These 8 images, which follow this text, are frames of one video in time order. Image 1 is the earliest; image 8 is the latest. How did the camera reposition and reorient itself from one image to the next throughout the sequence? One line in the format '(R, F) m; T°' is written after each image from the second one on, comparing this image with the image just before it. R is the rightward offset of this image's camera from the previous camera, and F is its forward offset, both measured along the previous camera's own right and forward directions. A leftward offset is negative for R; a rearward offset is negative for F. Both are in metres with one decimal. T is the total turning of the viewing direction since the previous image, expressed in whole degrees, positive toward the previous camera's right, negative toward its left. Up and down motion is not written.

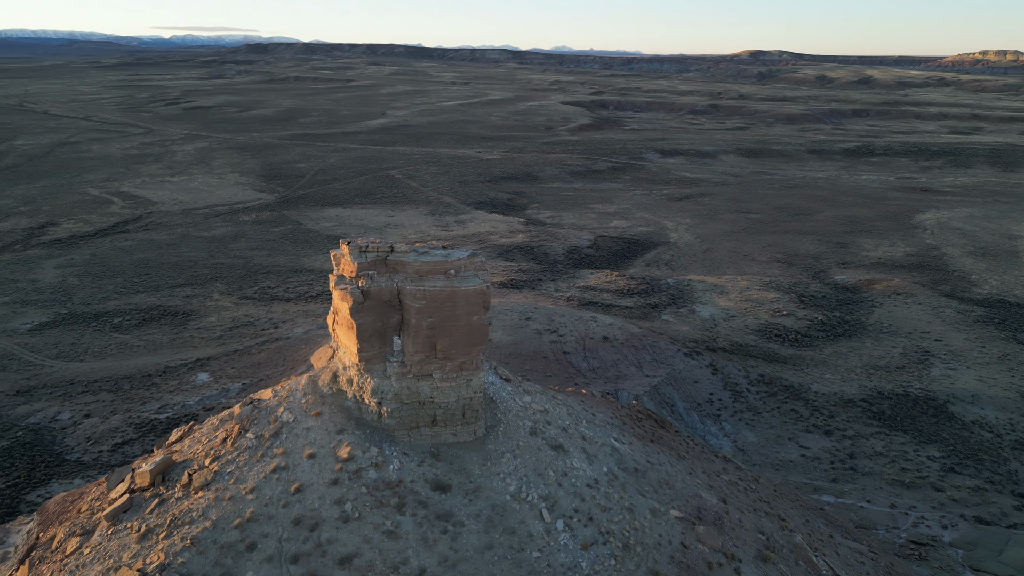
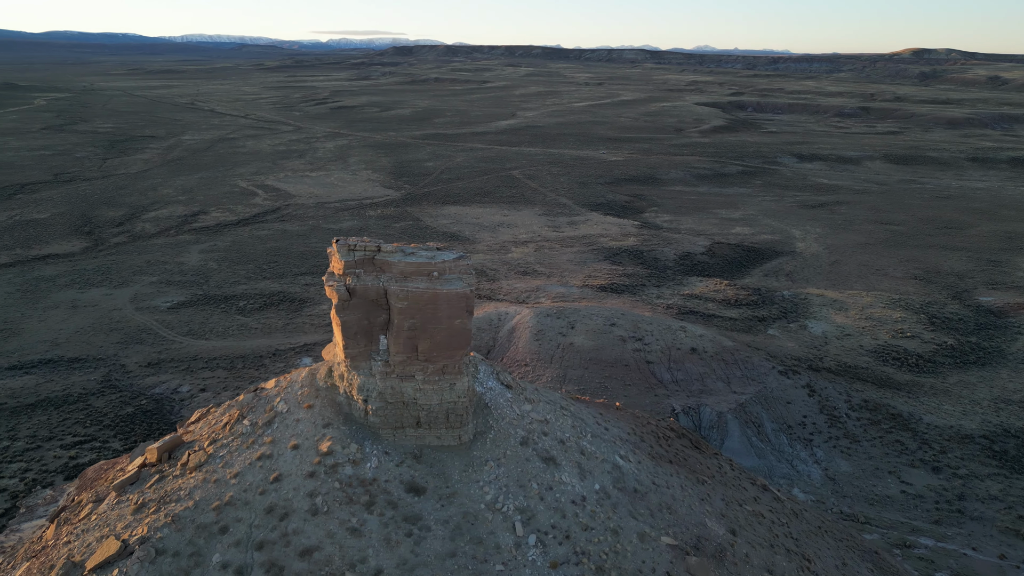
(+0.5, +0.1) m; -10°
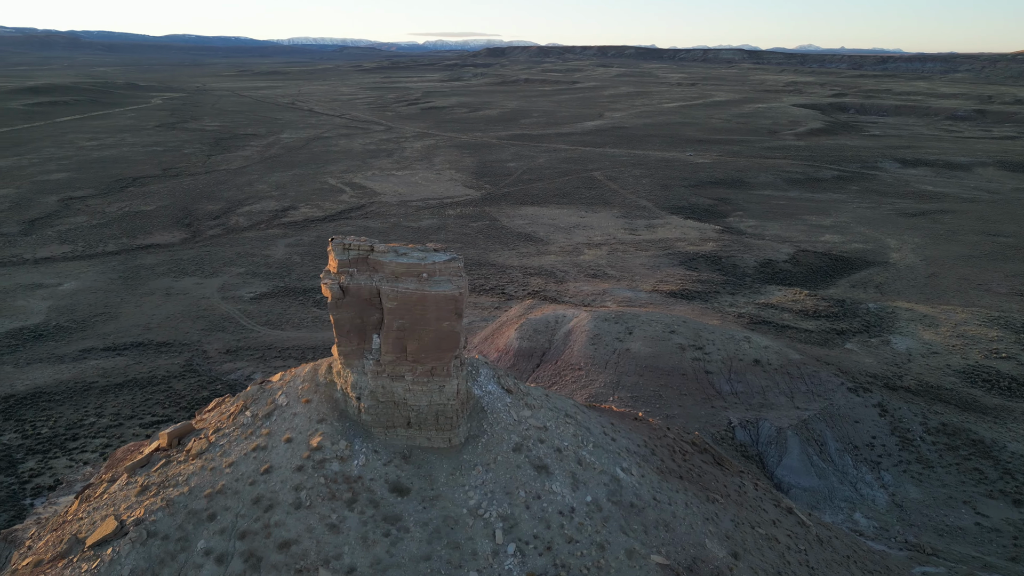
(+0.3, +0.1) m; -7°
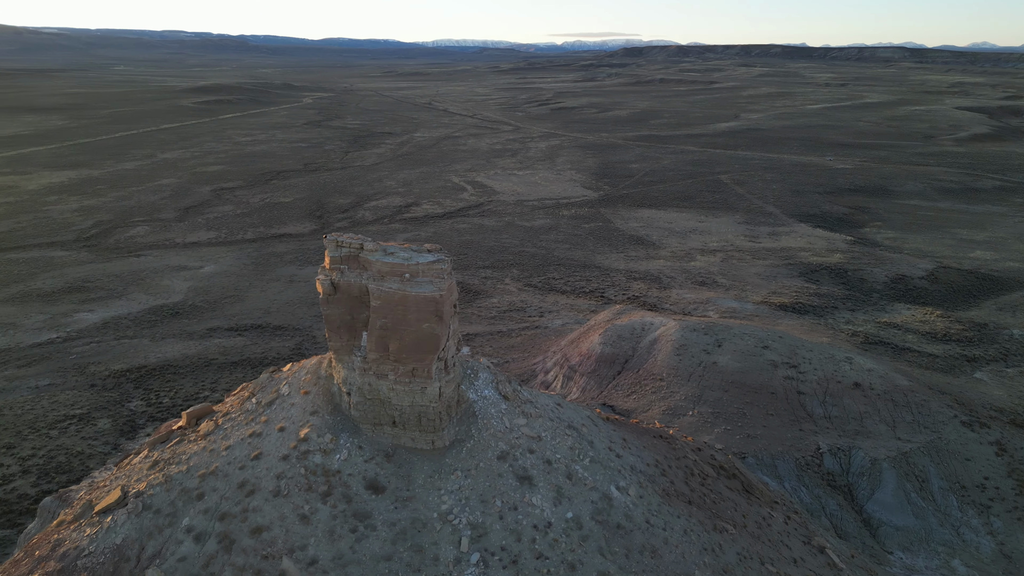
(+0.5, +0.1) m; -10°
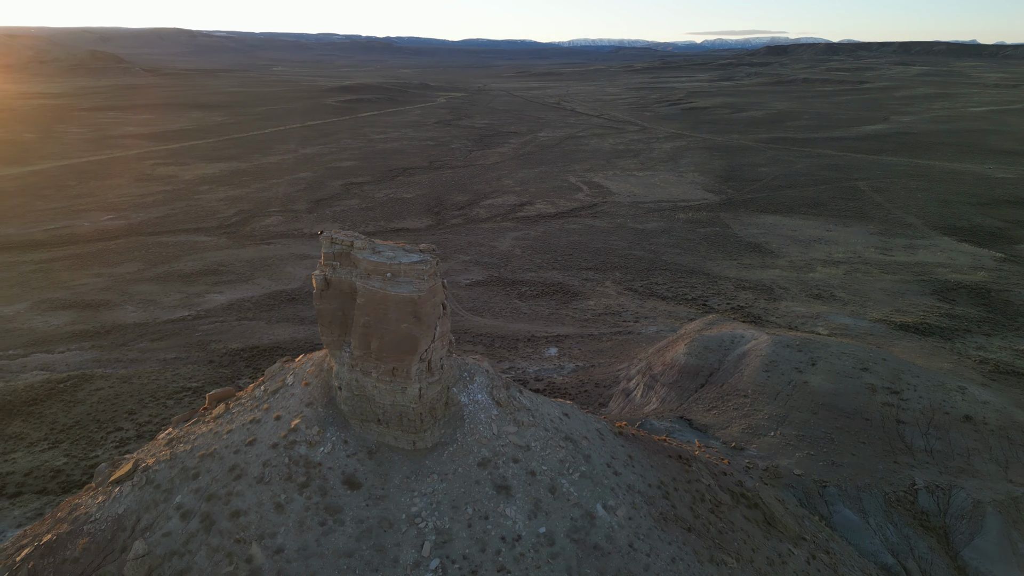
(+0.5, +0.1) m; -9°
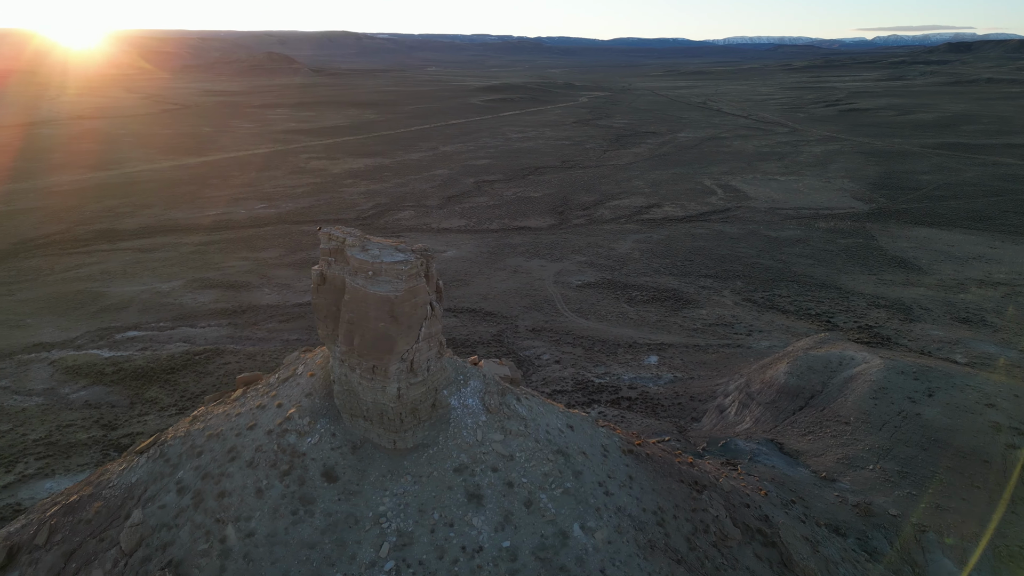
(+0.6, +0.1) m; -11°
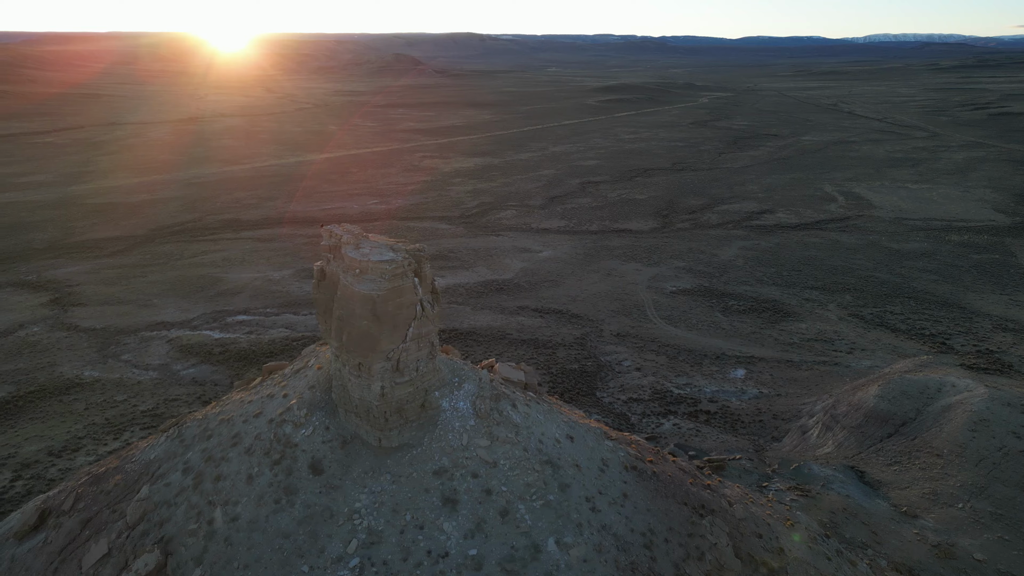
(+0.5, +0.1) m; -9°
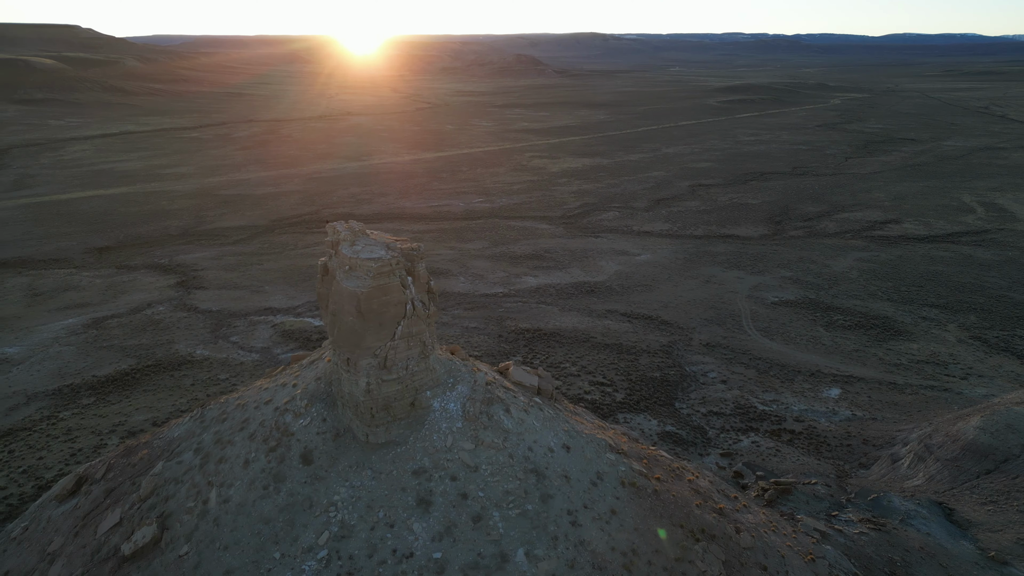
(+0.5, +0.1) m; -9°
